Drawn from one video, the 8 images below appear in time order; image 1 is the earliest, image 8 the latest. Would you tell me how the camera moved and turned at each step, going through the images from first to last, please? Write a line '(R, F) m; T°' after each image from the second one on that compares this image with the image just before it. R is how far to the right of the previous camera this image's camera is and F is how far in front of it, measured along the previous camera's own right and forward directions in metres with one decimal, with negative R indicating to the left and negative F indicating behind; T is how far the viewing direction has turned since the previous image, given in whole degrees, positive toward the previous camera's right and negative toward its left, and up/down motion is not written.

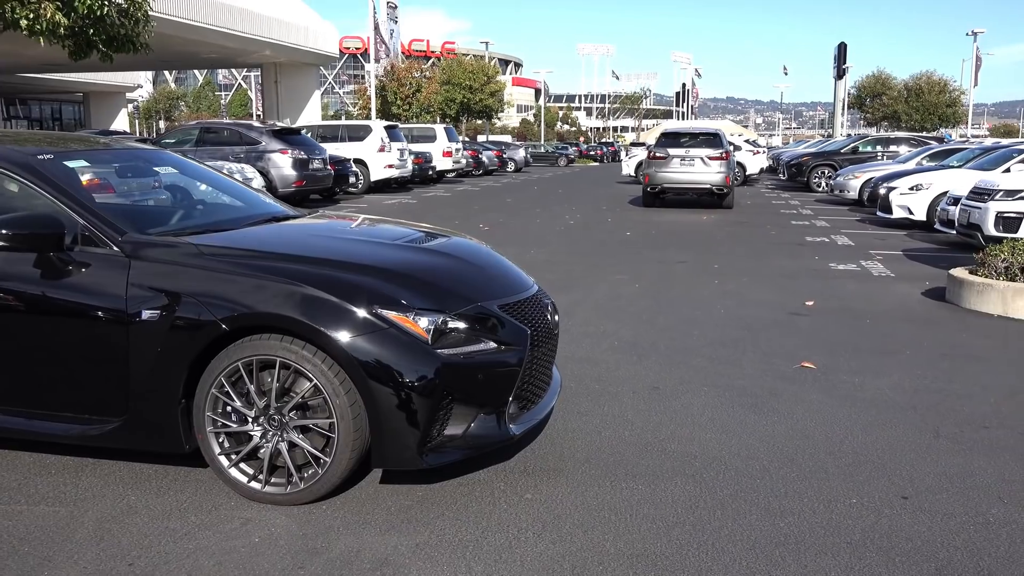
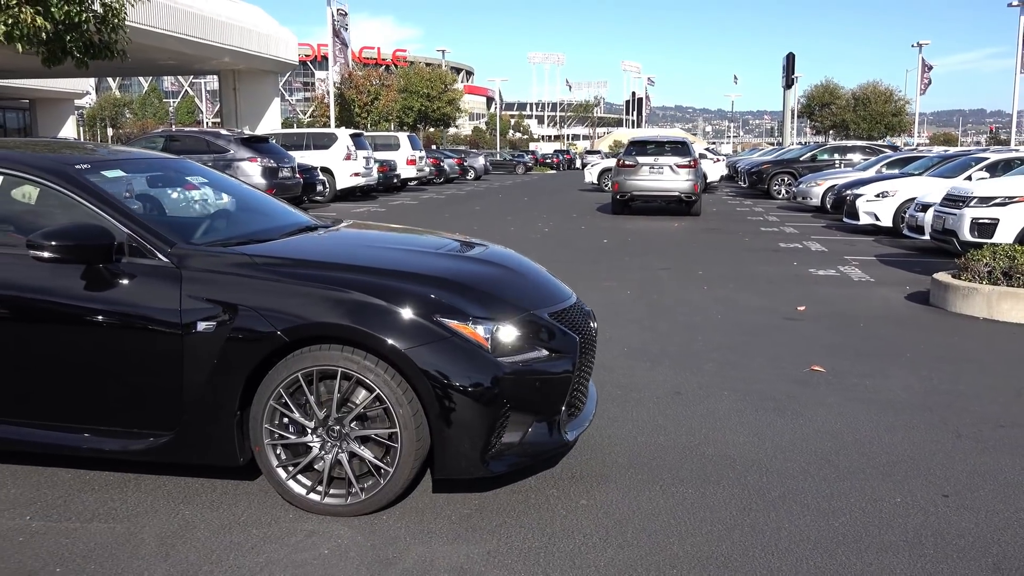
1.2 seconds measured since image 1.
(-0.4, 0.0) m; +3°
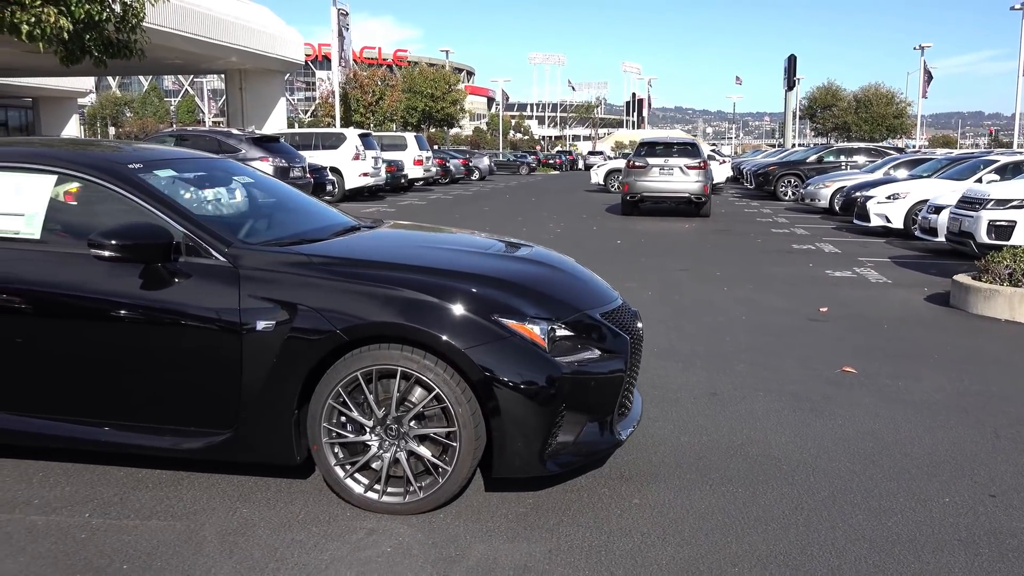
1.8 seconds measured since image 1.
(-0.2, 0.0) m; 0°
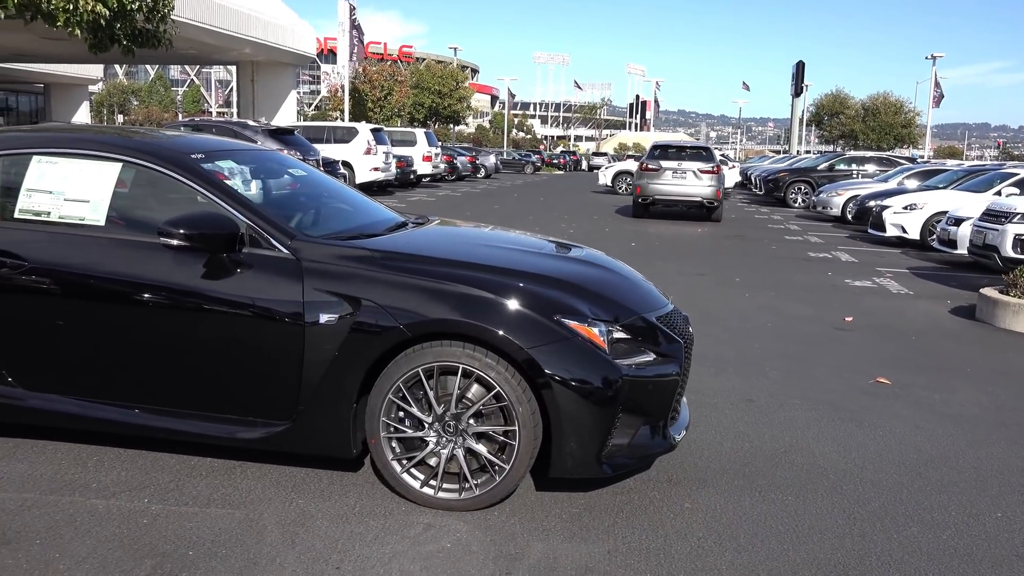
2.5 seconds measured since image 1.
(-0.3, 0.0) m; 0°
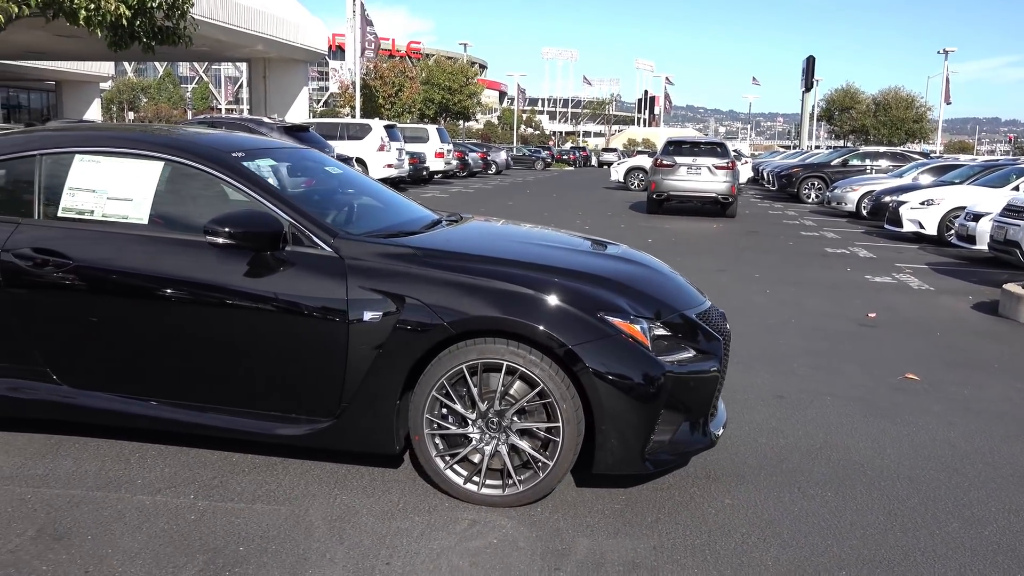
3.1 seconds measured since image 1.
(-0.1, 0.0) m; -1°
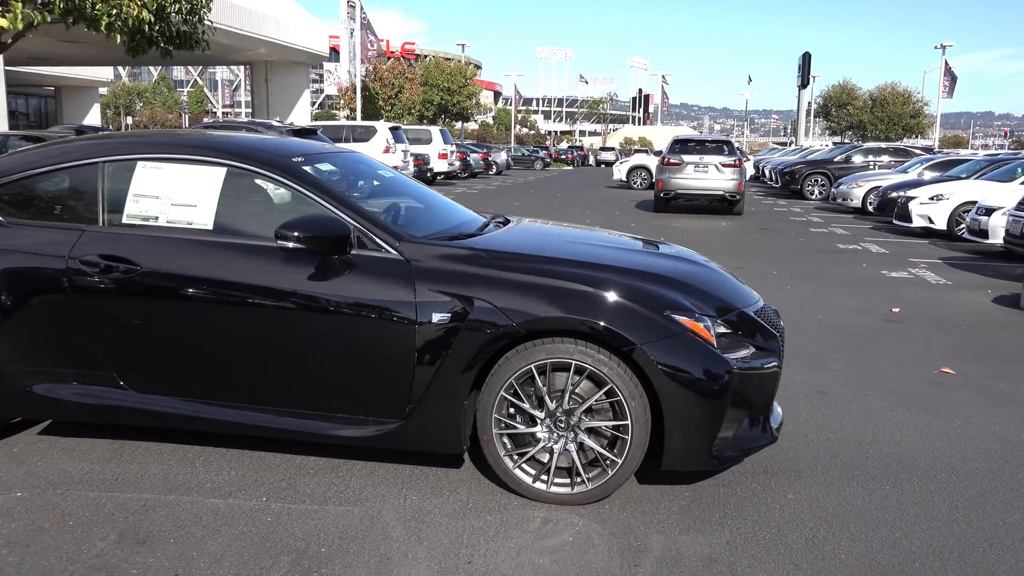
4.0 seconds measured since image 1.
(-0.3, 0.0) m; 0°
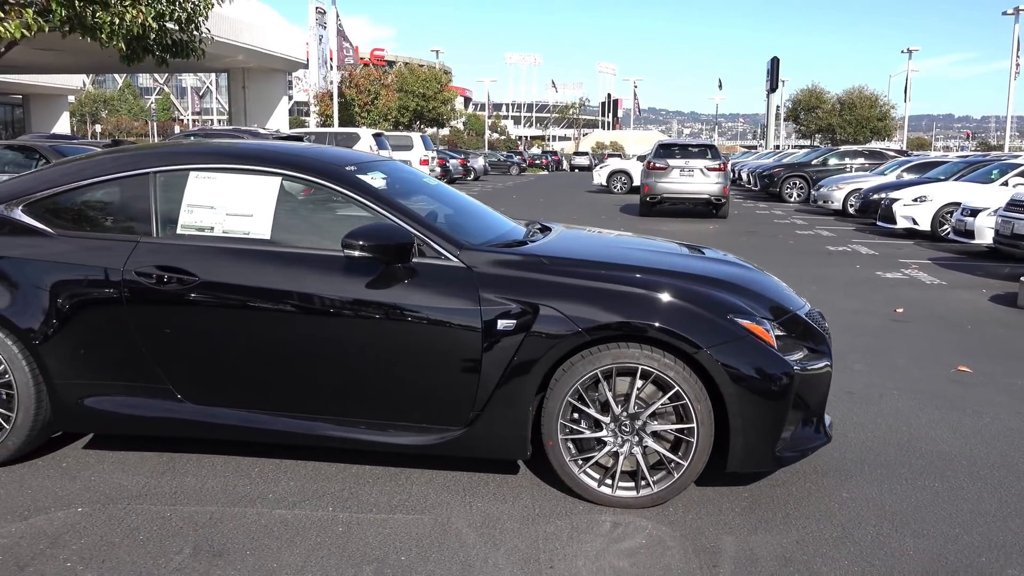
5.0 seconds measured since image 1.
(-0.4, 0.0) m; +2°
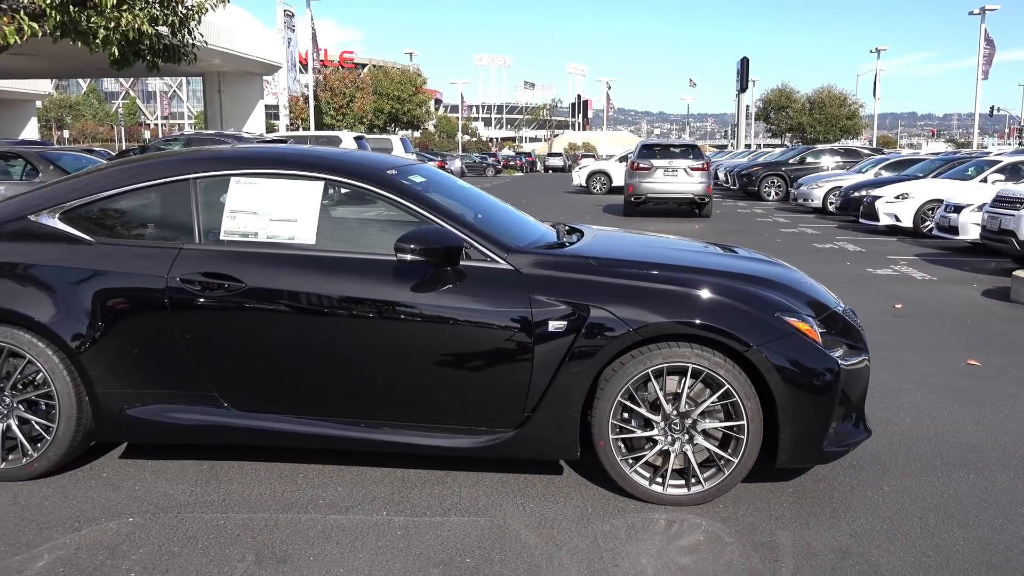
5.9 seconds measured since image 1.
(-0.3, 0.0) m; +2°
